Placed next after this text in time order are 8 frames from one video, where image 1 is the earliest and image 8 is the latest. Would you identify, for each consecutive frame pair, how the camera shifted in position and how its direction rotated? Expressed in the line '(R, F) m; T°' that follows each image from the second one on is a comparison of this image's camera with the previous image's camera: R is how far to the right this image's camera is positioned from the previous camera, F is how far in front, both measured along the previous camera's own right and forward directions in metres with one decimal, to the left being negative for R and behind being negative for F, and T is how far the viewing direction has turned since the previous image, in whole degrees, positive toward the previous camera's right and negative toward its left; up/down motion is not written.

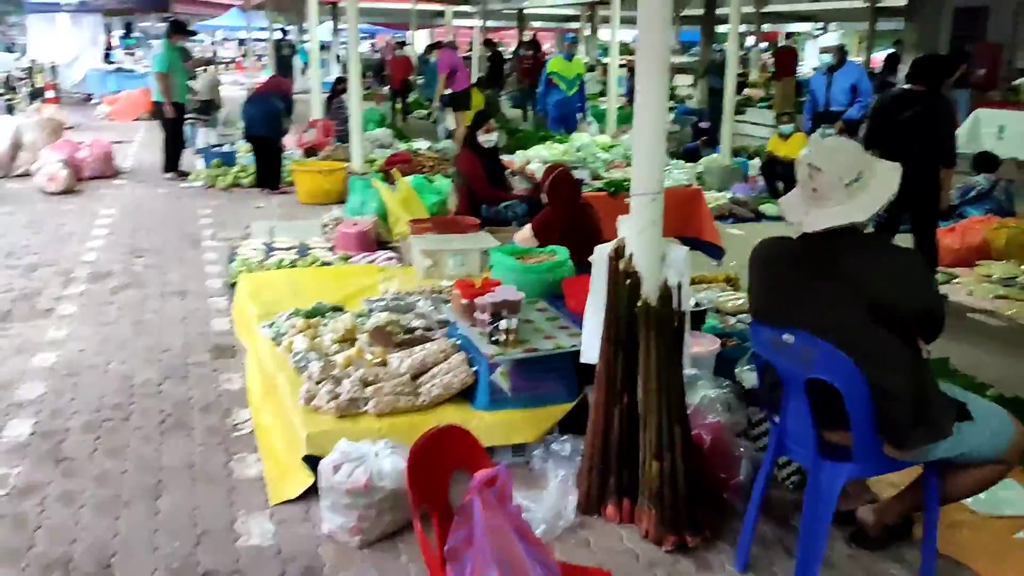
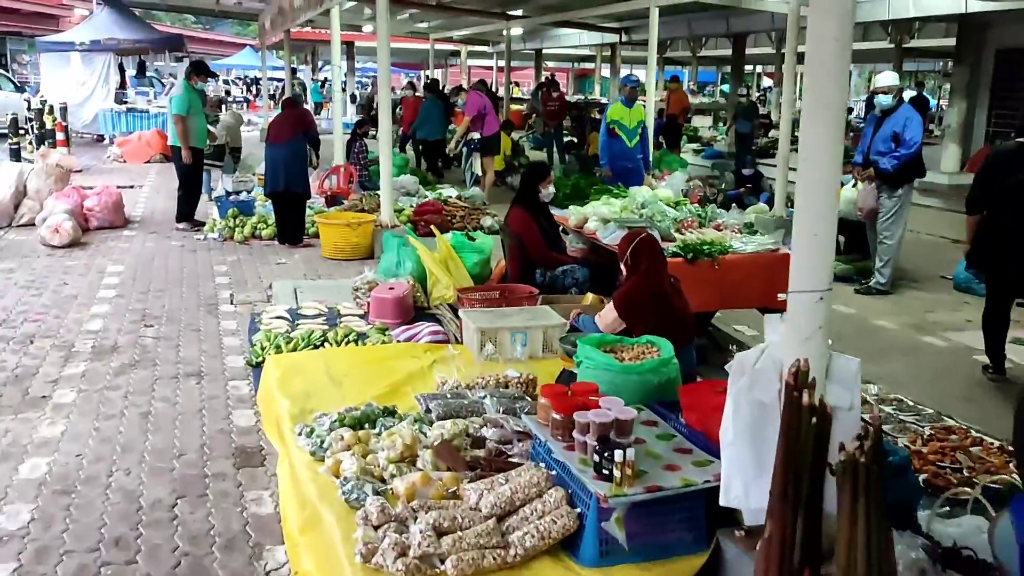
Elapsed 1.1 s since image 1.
(-0.3, +0.8) m; 0°
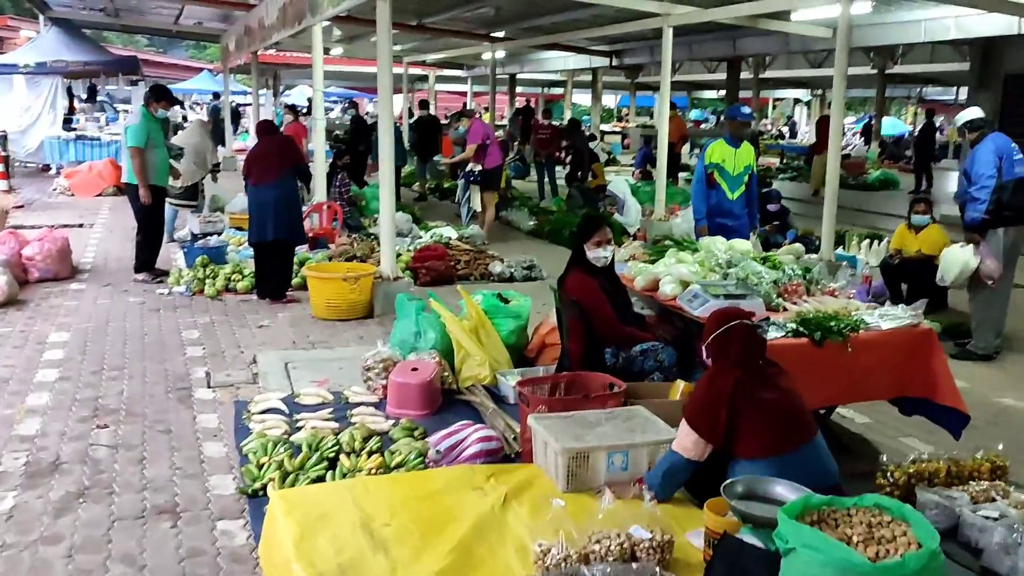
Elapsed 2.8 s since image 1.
(-0.5, +1.3) m; +3°
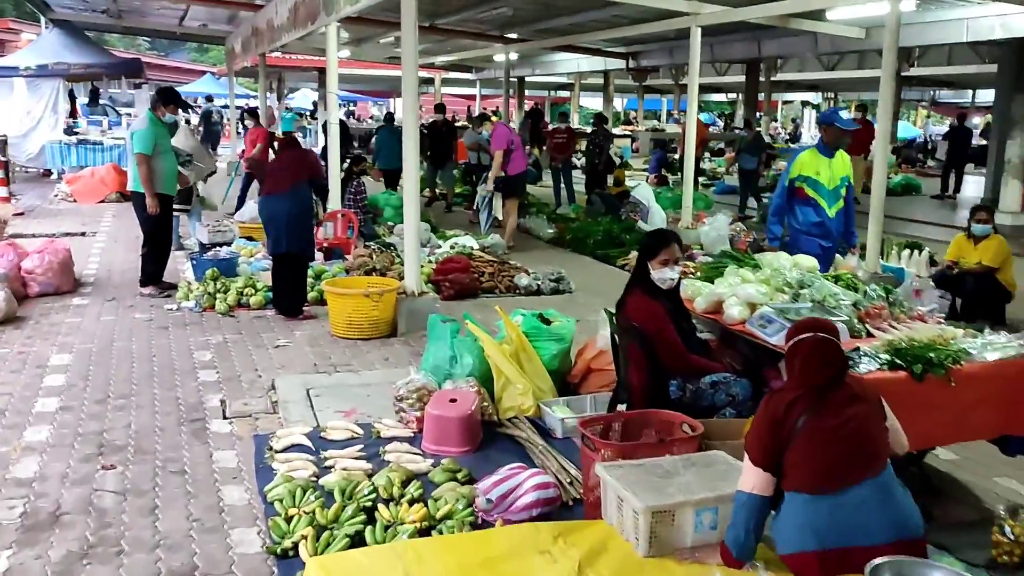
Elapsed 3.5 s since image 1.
(-0.2, +0.5) m; 0°
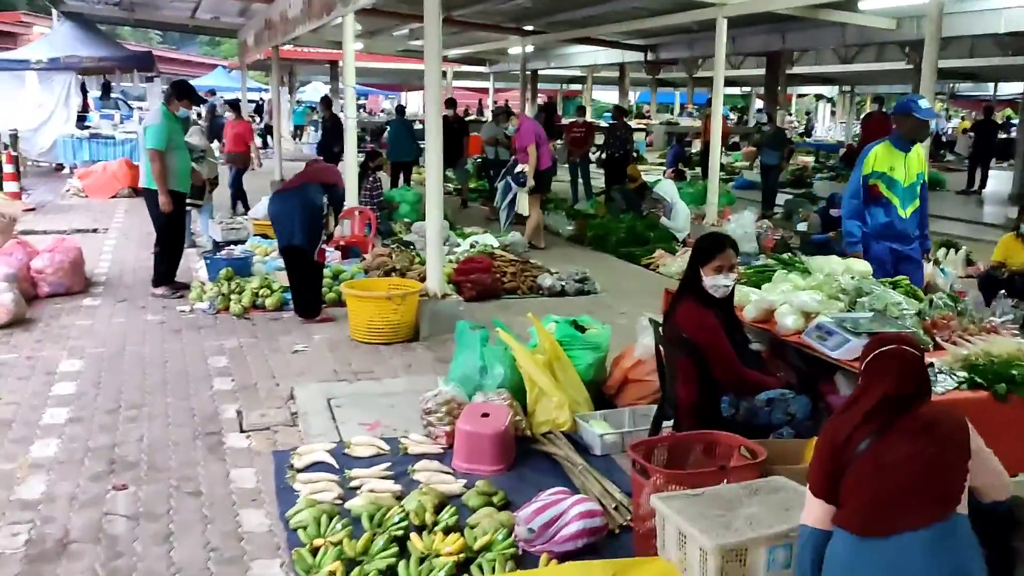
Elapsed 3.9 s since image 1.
(-0.1, +0.3) m; -1°
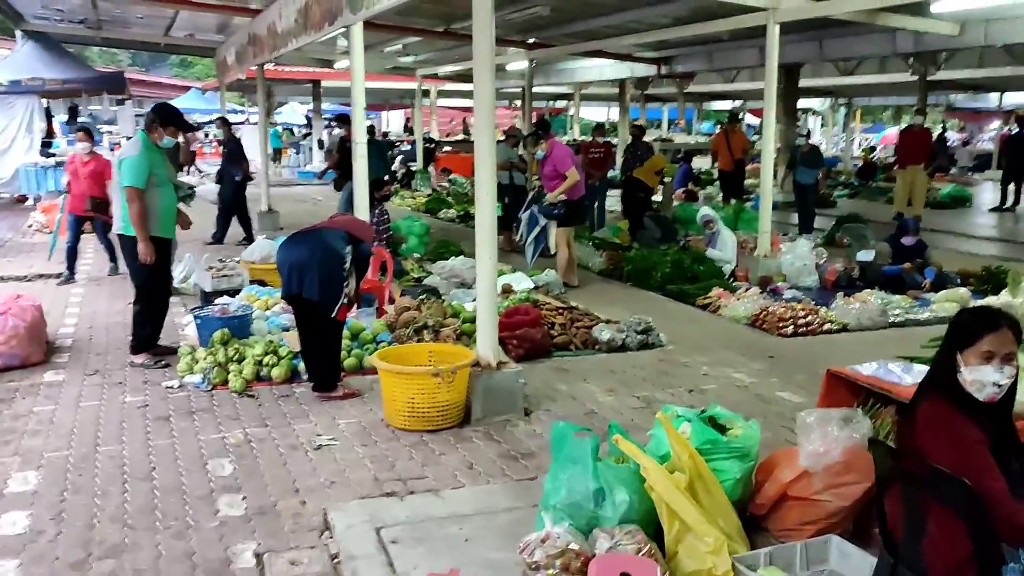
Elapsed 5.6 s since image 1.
(-0.6, +1.3) m; +1°
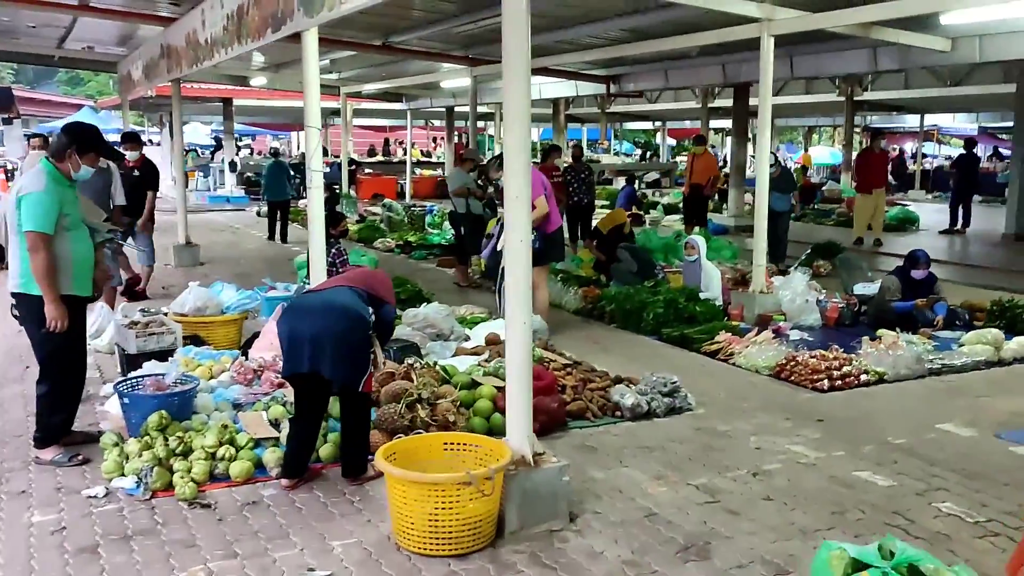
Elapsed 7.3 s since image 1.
(-0.6, +1.2) m; +6°
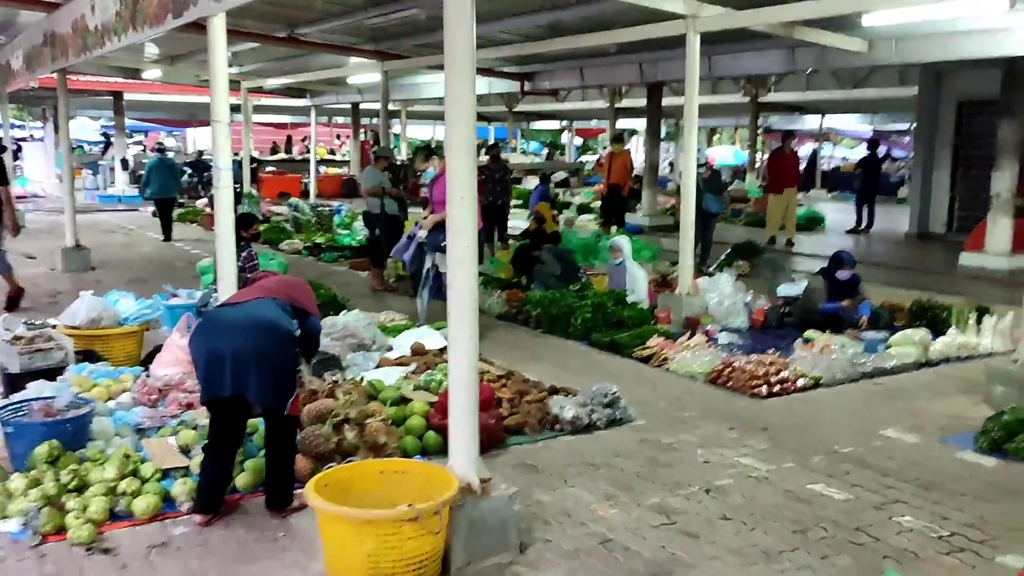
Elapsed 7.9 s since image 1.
(-0.2, +0.4) m; +6°
